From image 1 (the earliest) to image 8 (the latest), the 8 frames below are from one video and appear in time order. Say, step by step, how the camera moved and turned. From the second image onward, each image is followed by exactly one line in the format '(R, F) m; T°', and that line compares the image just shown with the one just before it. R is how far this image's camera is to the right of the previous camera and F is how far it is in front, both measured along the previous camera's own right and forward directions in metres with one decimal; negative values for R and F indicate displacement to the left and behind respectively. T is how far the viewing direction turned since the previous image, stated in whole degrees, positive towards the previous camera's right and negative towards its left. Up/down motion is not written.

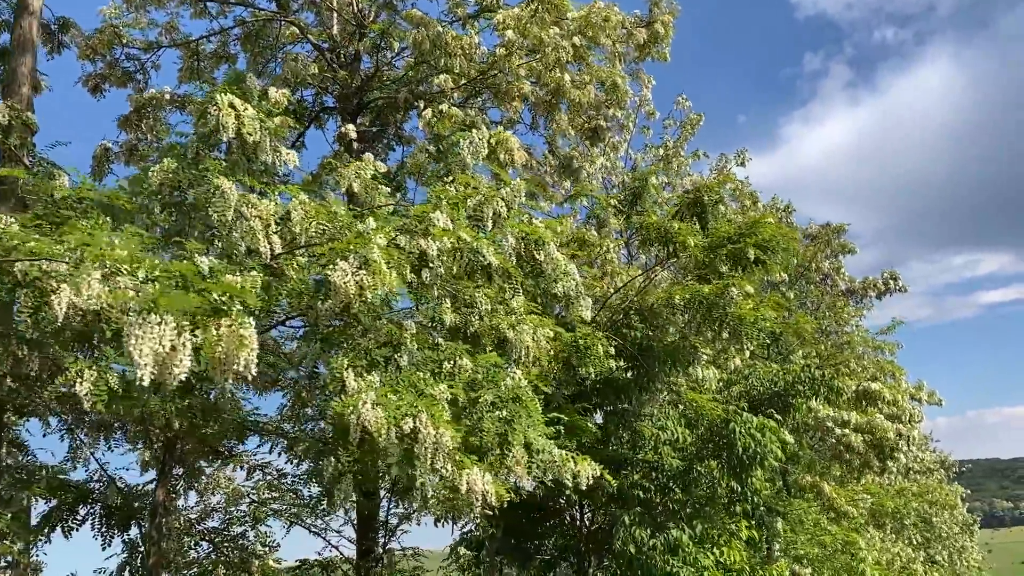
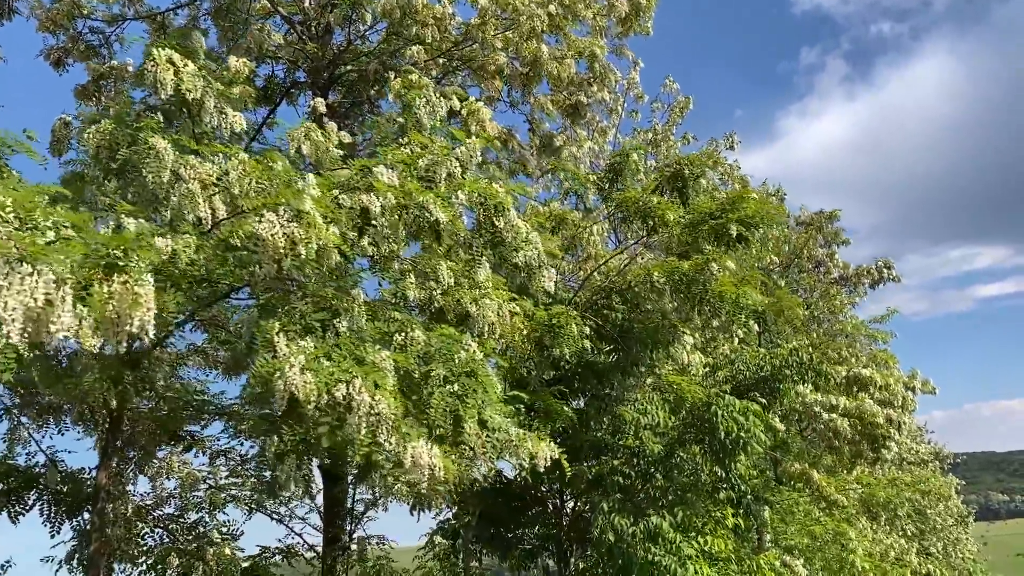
(+0.2, +0.3) m; 0°
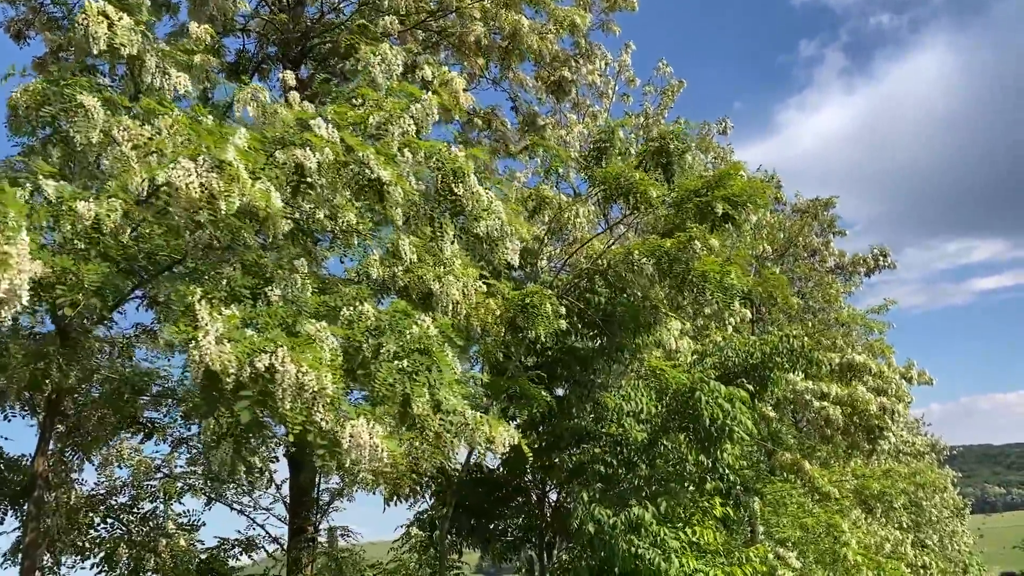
(+0.2, +0.3) m; 0°
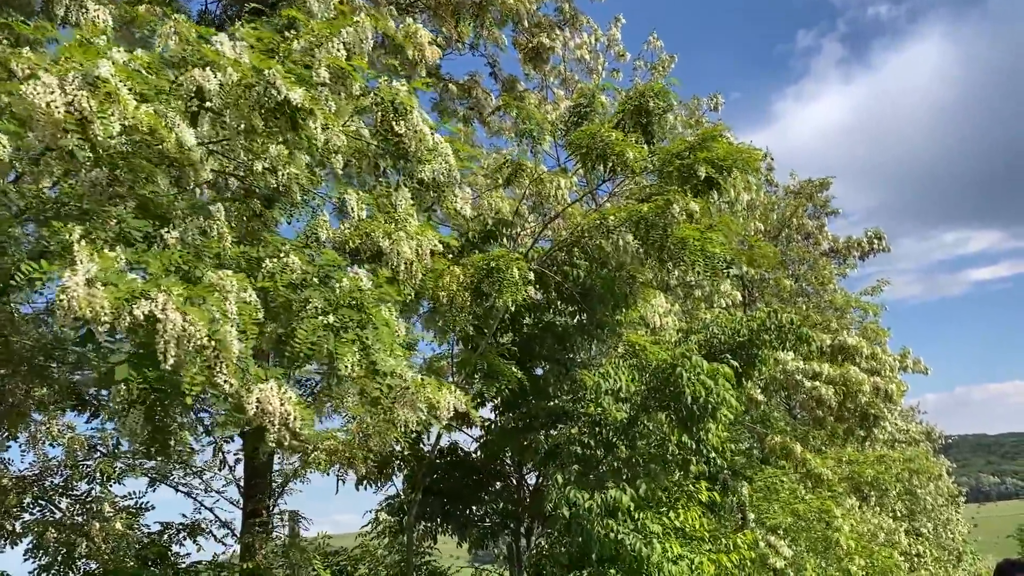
(+0.2, +0.4) m; 0°
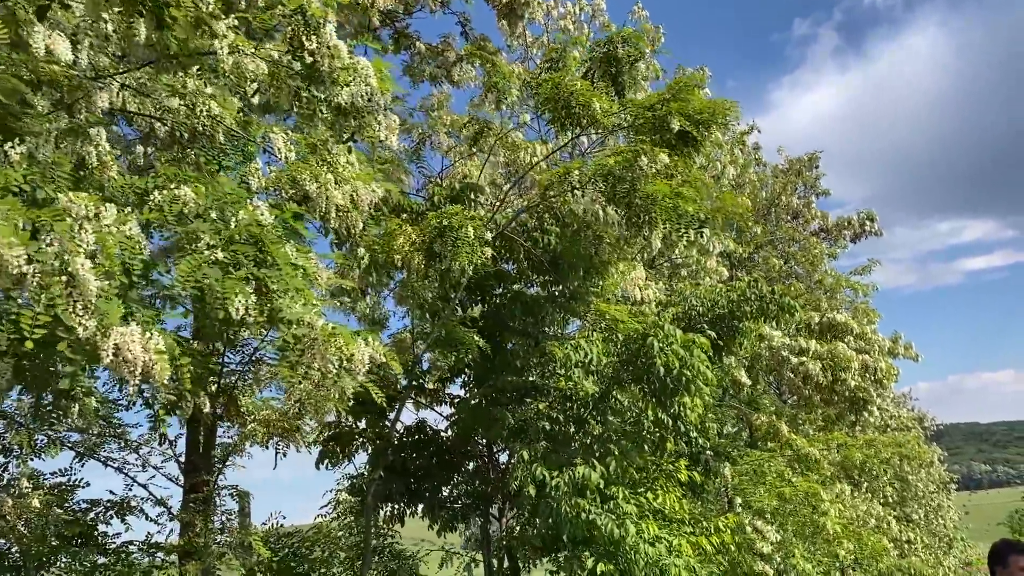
(+0.2, +0.4) m; 0°
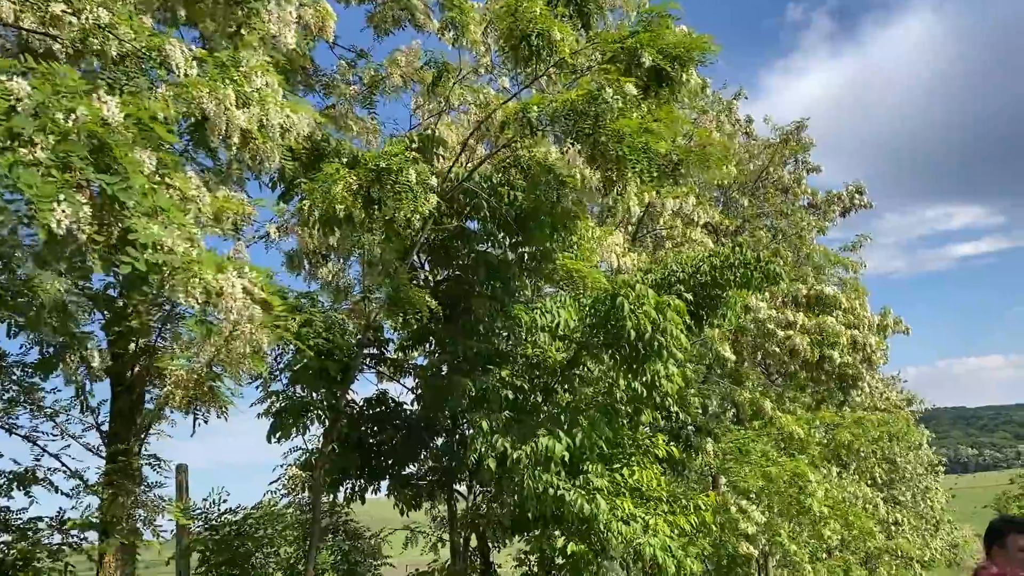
(+0.2, +0.5) m; +1°
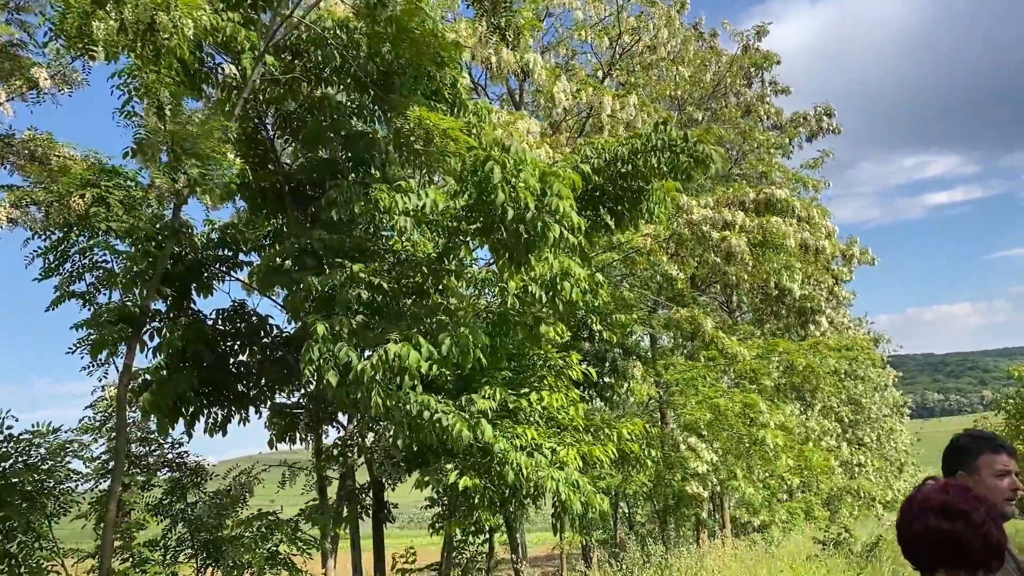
(+0.7, +1.2) m; +2°
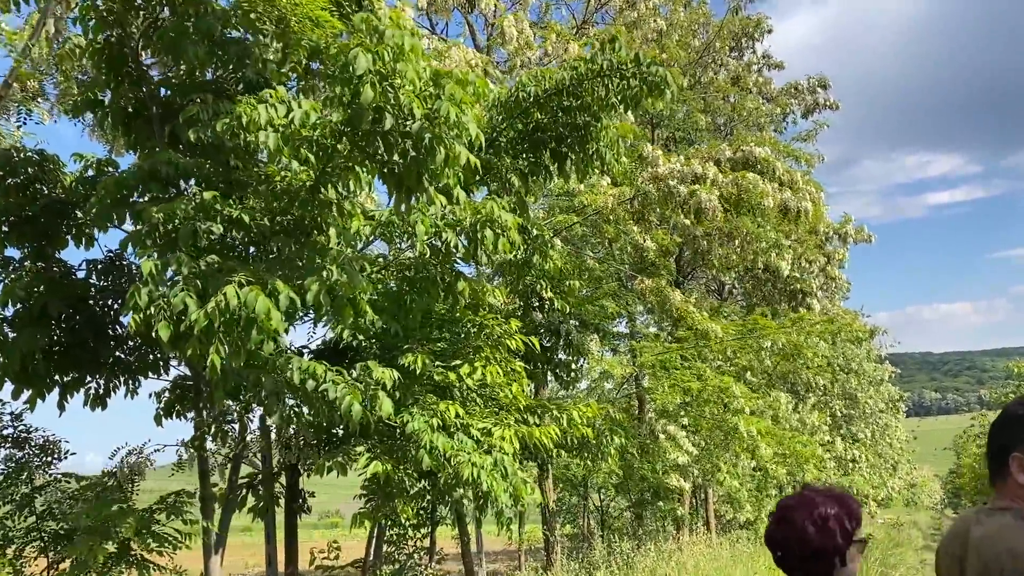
(+0.5, +0.9) m; 0°
